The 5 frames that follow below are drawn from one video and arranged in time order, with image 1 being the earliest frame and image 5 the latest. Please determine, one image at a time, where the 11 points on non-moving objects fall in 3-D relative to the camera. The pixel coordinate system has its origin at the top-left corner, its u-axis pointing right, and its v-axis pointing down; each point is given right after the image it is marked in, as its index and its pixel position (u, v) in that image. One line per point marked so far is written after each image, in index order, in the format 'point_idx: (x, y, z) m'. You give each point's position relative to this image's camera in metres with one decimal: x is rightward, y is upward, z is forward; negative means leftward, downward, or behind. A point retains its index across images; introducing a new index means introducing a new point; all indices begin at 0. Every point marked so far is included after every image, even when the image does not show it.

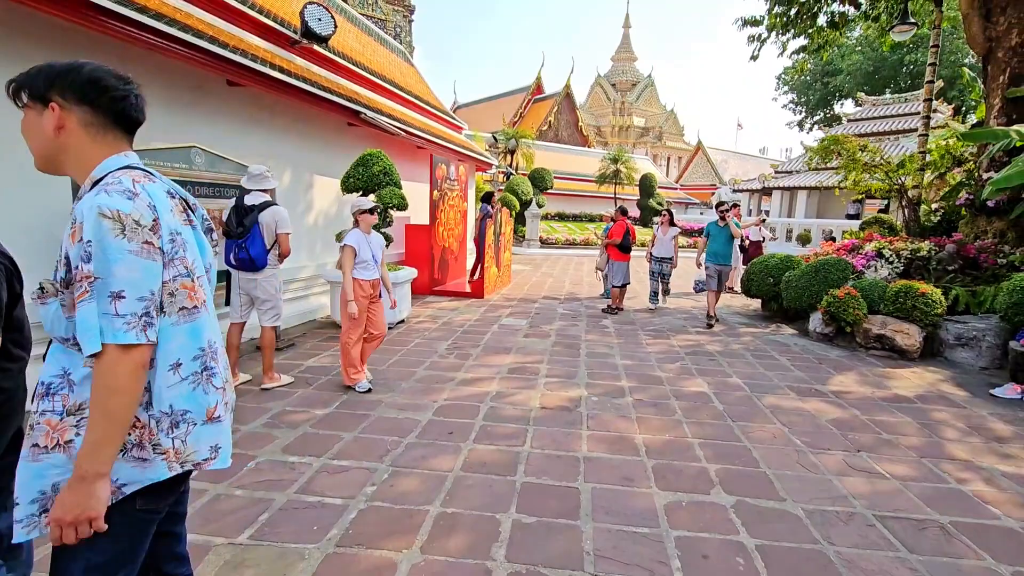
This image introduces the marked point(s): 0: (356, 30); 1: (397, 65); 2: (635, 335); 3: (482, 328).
0: (-2.9, +4.7, +9.3) m
1: (-2.5, +4.7, +10.5) m
2: (+1.5, -0.6, +6.0) m
3: (-0.4, -0.5, +6.1) m
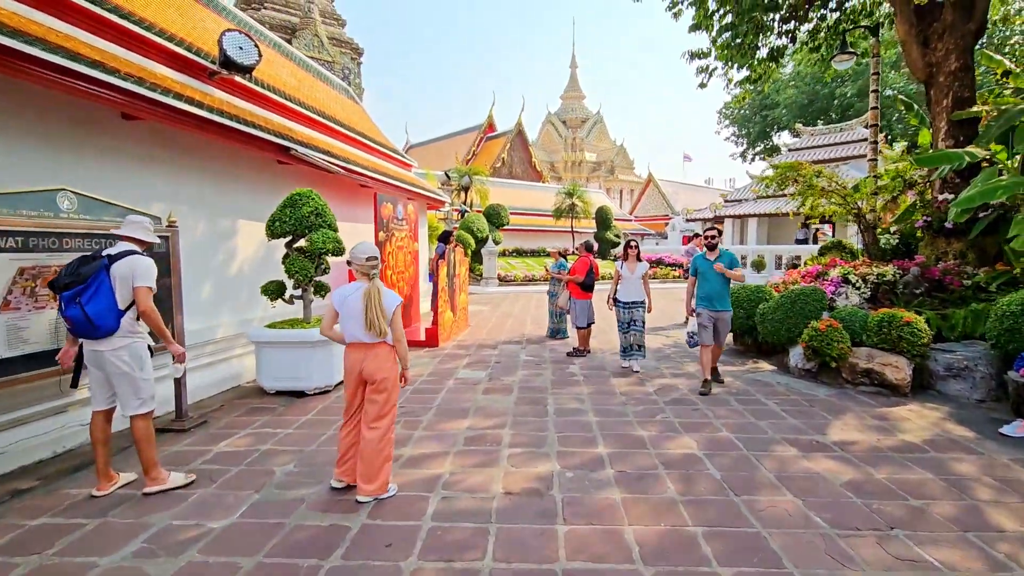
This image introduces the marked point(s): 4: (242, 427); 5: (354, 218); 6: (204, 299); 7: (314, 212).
0: (-3.8, +3.8, +8.7) m
1: (-3.5, +3.8, +9.9) m
2: (+1.0, -1.0, +5.4) m
3: (-0.8, -1.0, +5.4) m
4: (-2.3, -1.2, +4.2) m
5: (-2.6, +1.1, +8.1) m
6: (-3.2, -0.1, +5.2) m
7: (-2.0, +0.7, +5.0) m
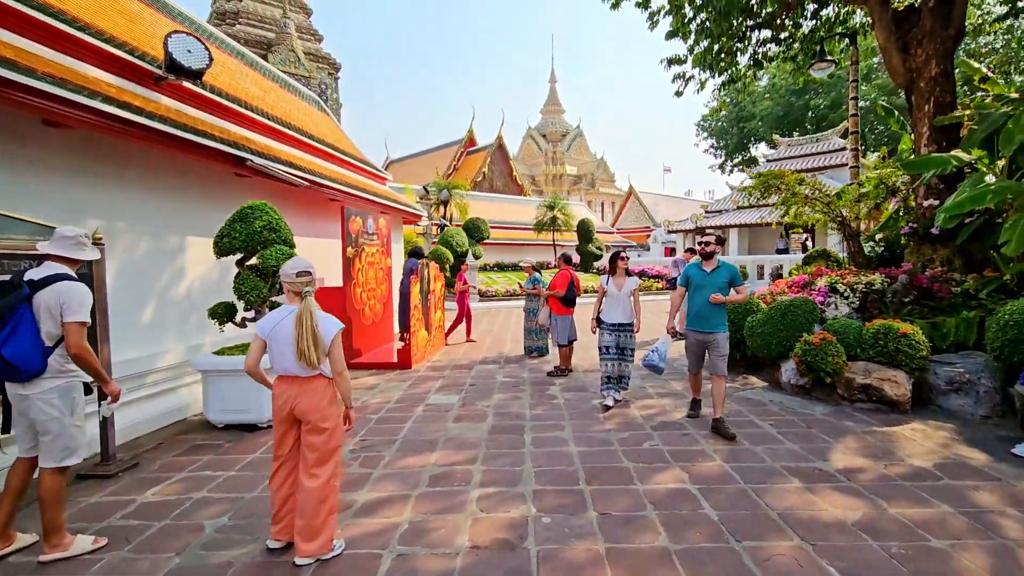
0: (-4.2, +3.5, +8.3) m
1: (-4.0, +3.4, +9.5) m
2: (+0.8, -1.2, +5.0) m
3: (-1.1, -1.2, +5.0) m
4: (-2.5, -1.3, +3.7) m
5: (-3.0, +0.8, +7.7) m
6: (-3.4, -0.3, +4.7) m
7: (-2.2, +0.5, +4.5) m
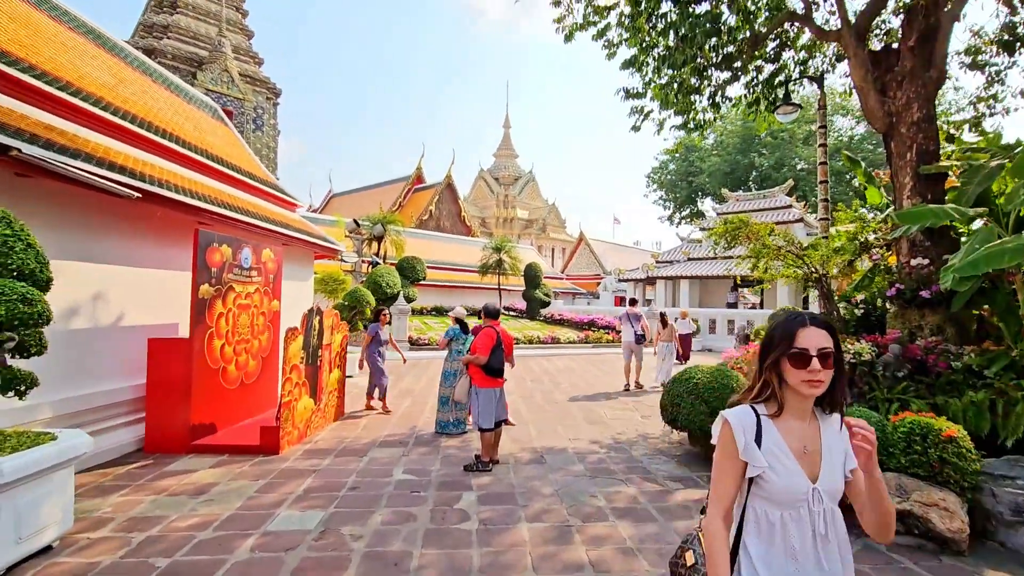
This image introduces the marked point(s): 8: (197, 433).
0: (-5.1, +2.9, +6.5) m
1: (-5.0, +2.7, +7.7) m
2: (0.0, -1.7, +3.3) m
3: (-1.8, -1.6, +3.1) m
4: (-3.1, -1.6, +1.8) m
5: (-3.9, +0.3, +5.8) m
6: (-4.1, -0.6, +2.7) m
7: (-2.9, +0.2, +2.7) m
8: (-3.2, -1.5, +5.2) m
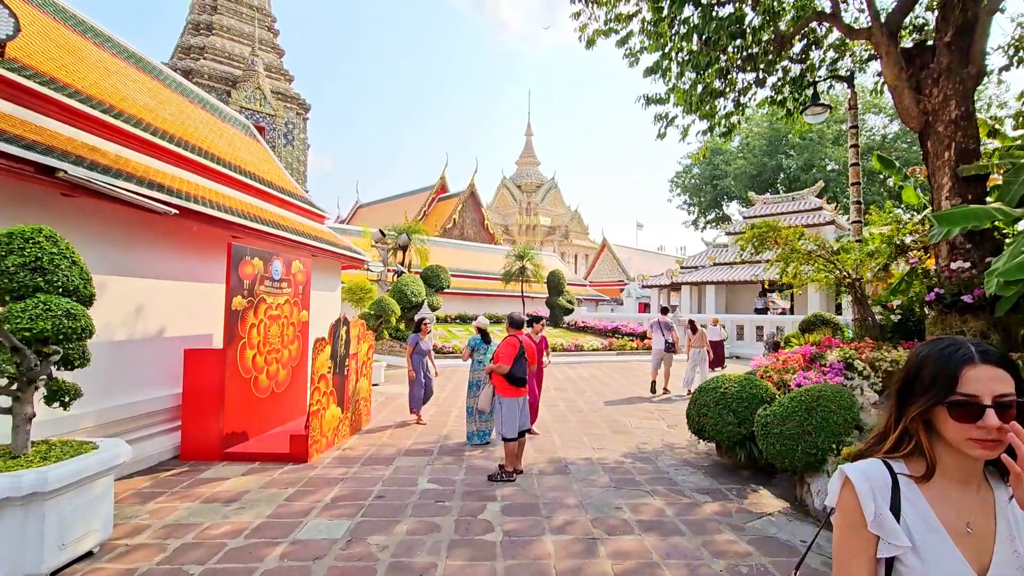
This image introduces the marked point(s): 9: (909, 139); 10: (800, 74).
0: (-4.9, +2.8, +6.8) m
1: (-4.7, +2.6, +8.0) m
2: (+0.2, -1.7, +3.3) m
3: (-1.7, -1.7, +3.2) m
4: (-3.0, -1.7, +1.9) m
5: (-3.6, +0.1, +6.0) m
6: (-4.0, -0.7, +2.9) m
7: (-2.7, +0.1, +2.9) m
8: (-3.0, -1.6, +5.3) m
9: (+15.1, +5.7, +19.3) m
10: (+5.6, +4.1, +9.9) m
